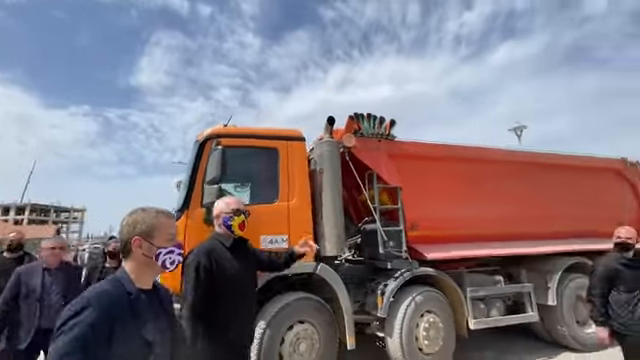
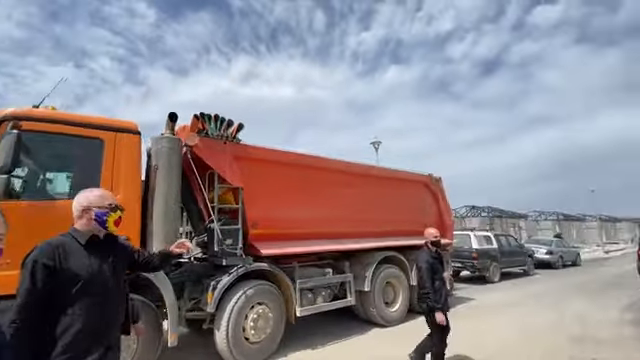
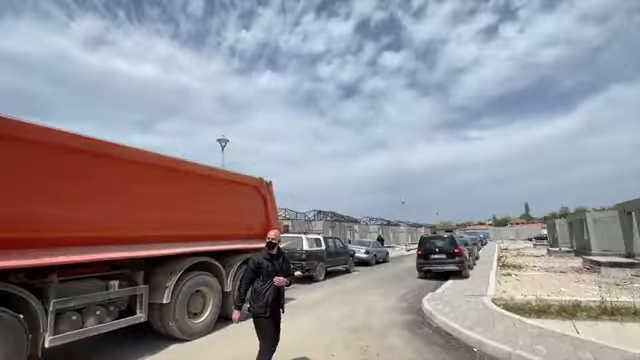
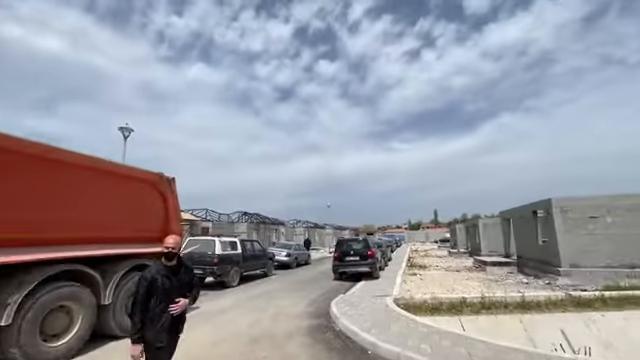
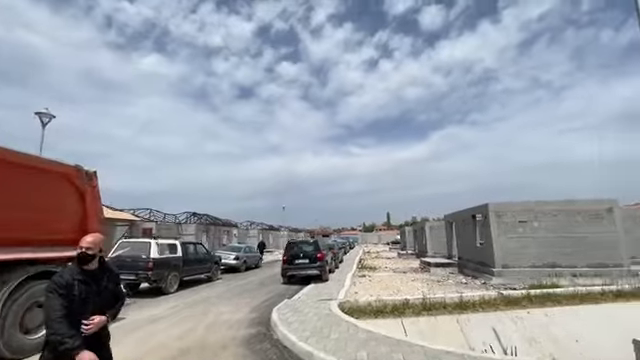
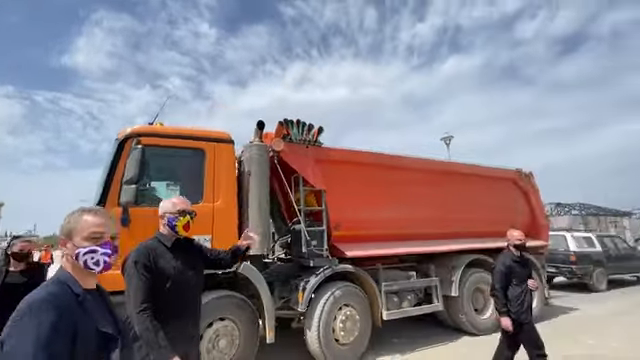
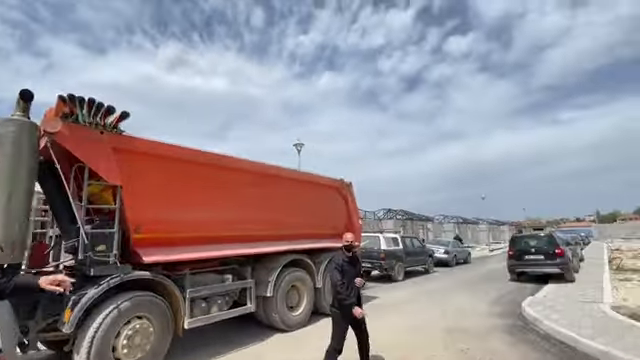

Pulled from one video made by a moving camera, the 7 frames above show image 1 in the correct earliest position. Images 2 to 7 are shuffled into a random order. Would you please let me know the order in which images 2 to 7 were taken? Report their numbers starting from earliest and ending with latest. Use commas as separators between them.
6, 2, 7, 3, 4, 5
